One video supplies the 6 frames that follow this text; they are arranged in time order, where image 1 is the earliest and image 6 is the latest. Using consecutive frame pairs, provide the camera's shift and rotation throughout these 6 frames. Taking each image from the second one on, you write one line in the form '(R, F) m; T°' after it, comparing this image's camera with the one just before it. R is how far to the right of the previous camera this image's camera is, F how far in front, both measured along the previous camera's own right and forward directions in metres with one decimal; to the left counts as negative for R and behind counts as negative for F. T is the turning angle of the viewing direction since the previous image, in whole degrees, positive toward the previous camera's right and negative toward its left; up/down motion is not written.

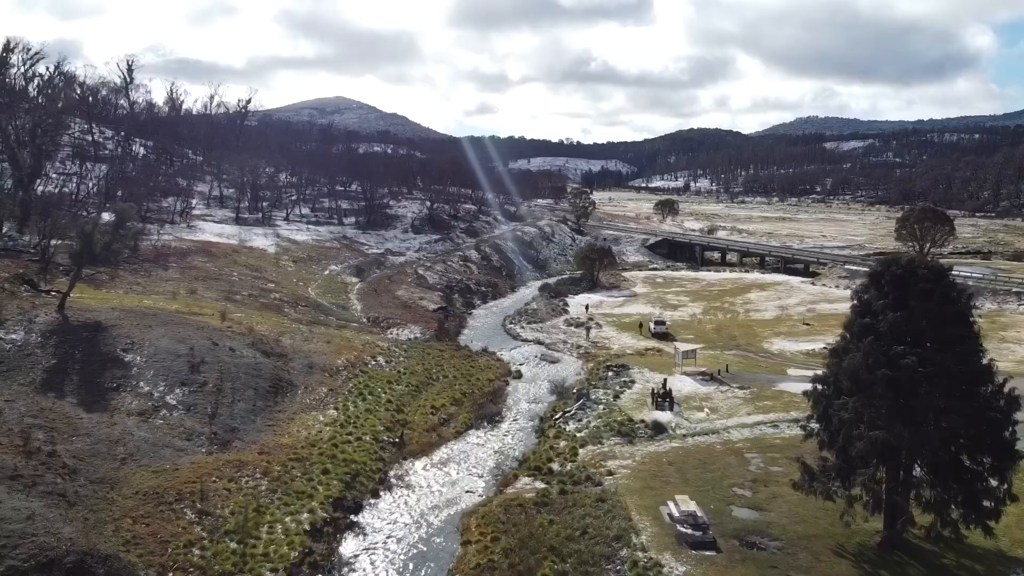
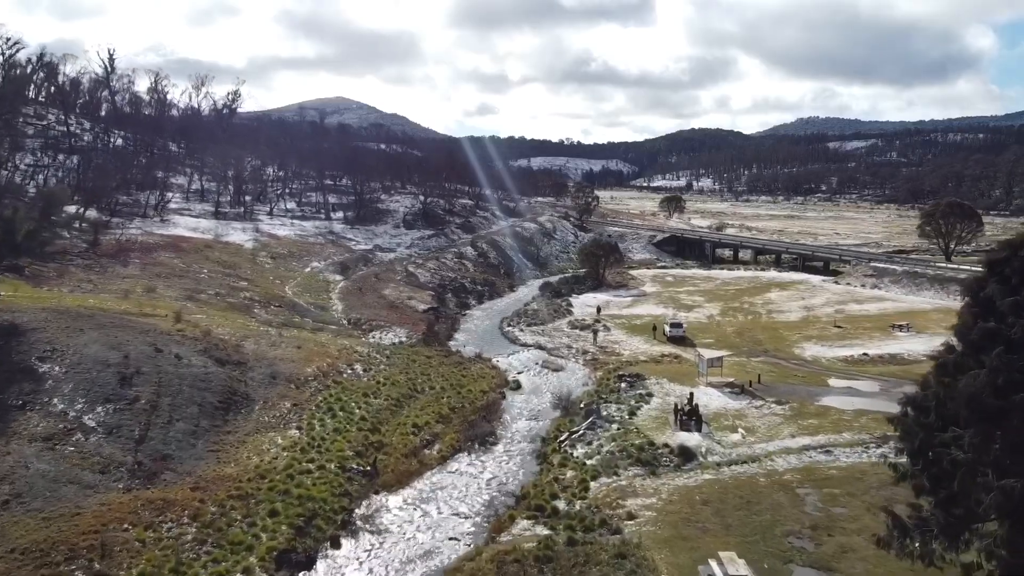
(+0.1, +5.5) m; 0°
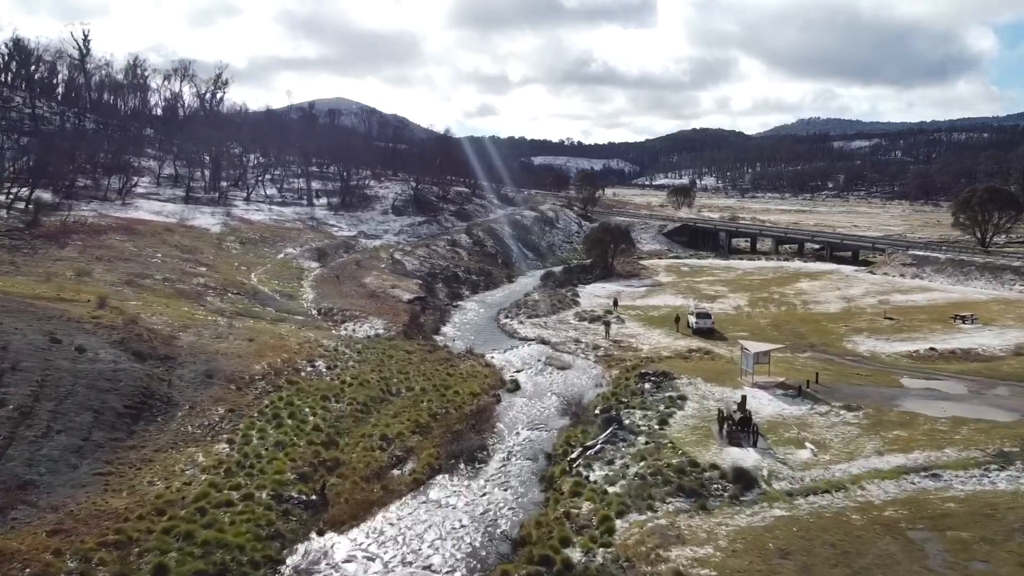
(+0.1, +6.7) m; 0°
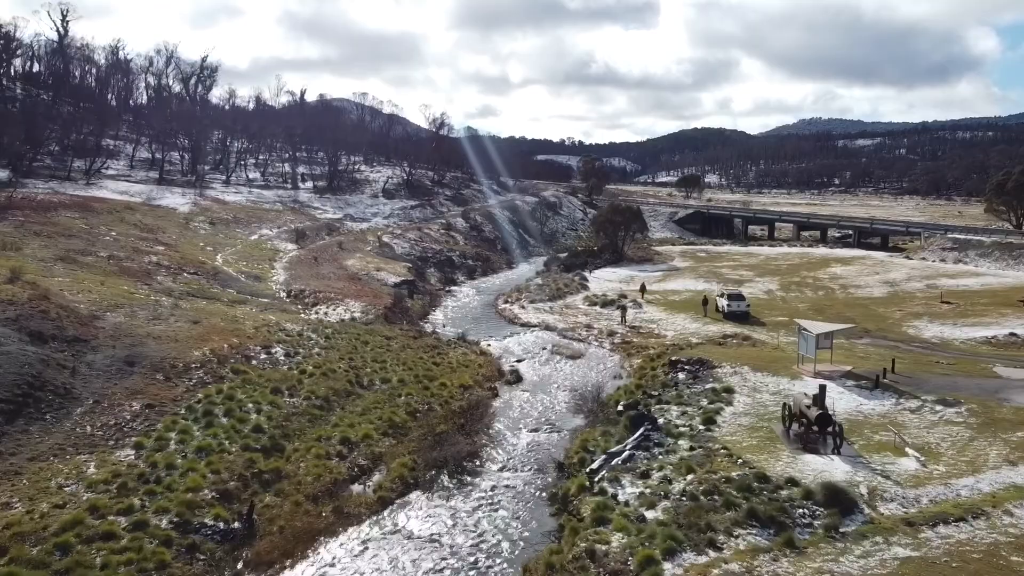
(0.0, +5.4) m; 0°
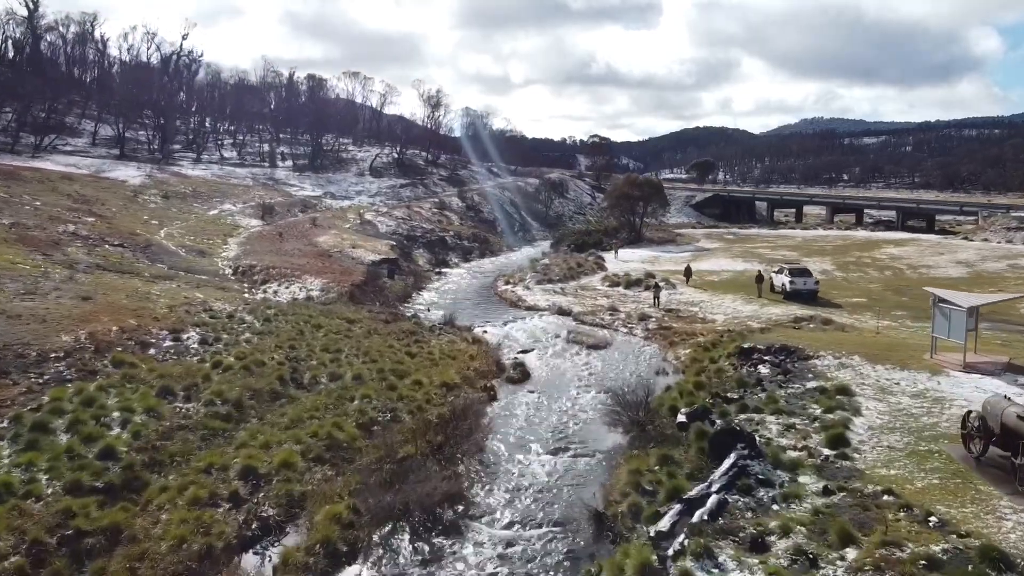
(-0.1, +6.8) m; 0°
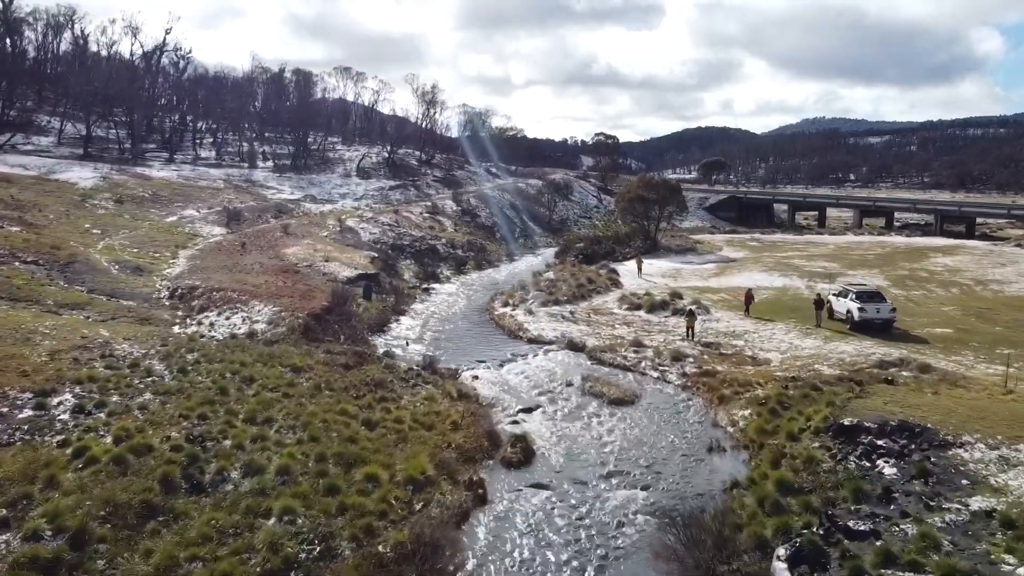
(+0.1, +4.9) m; 0°
